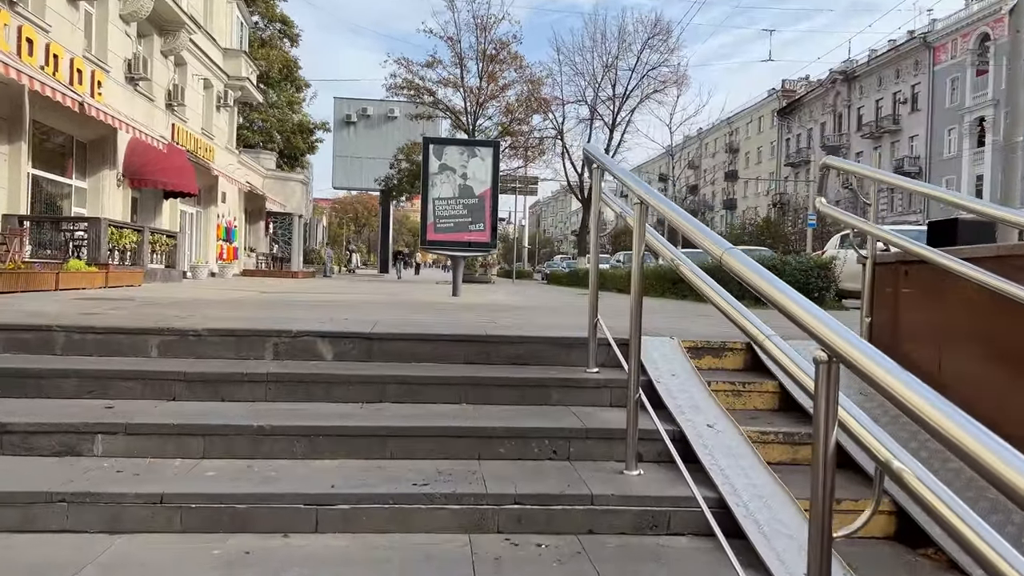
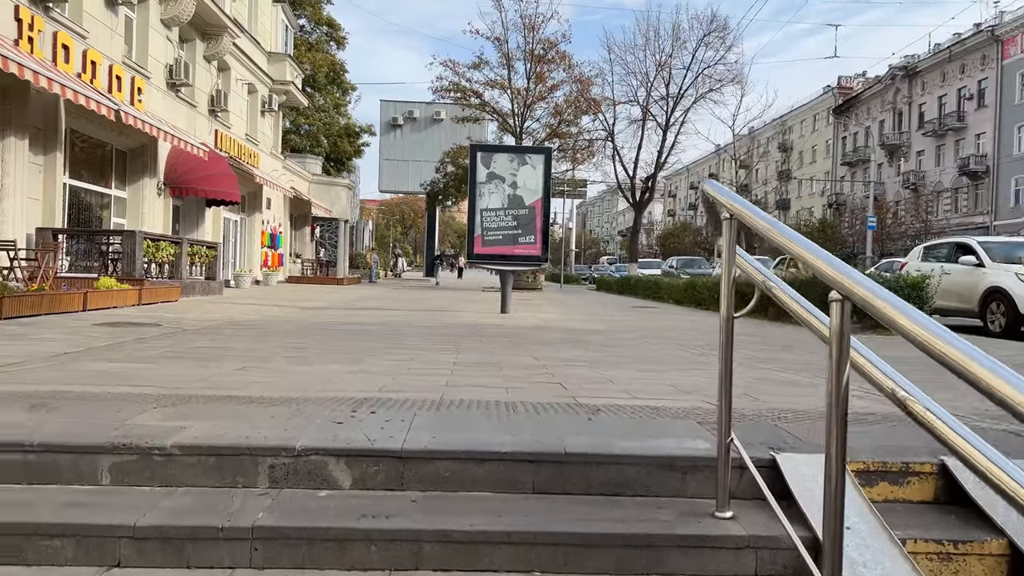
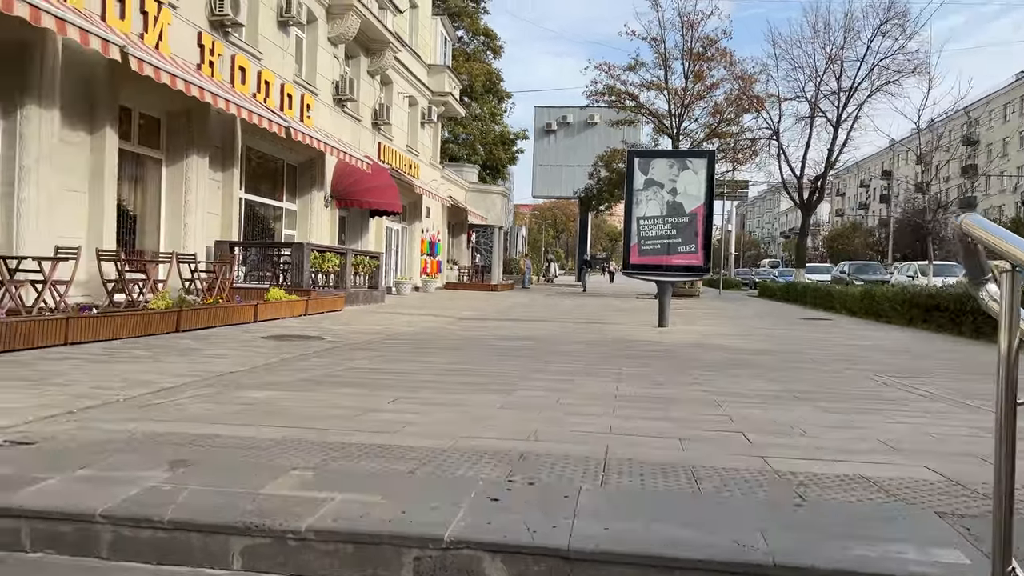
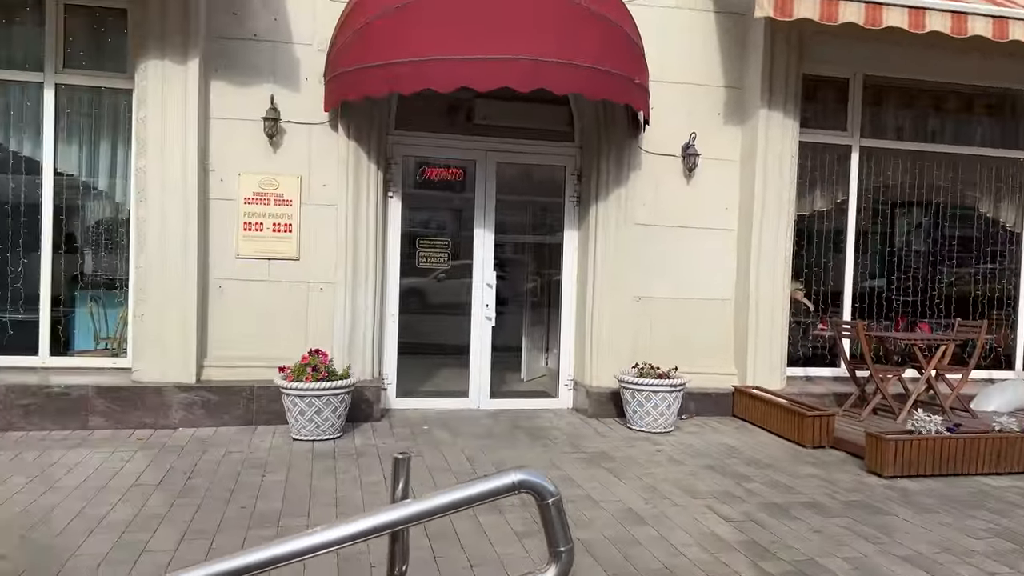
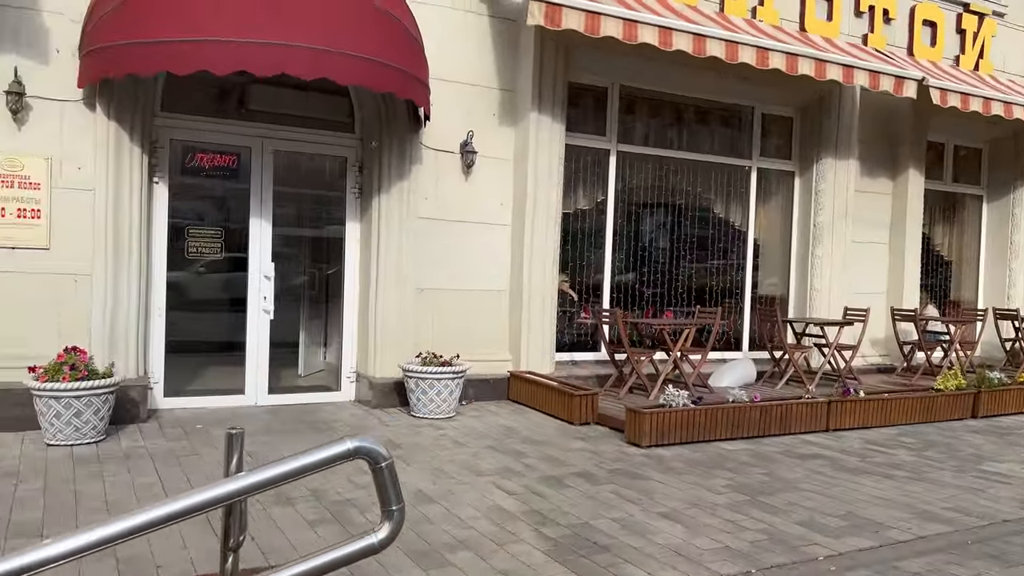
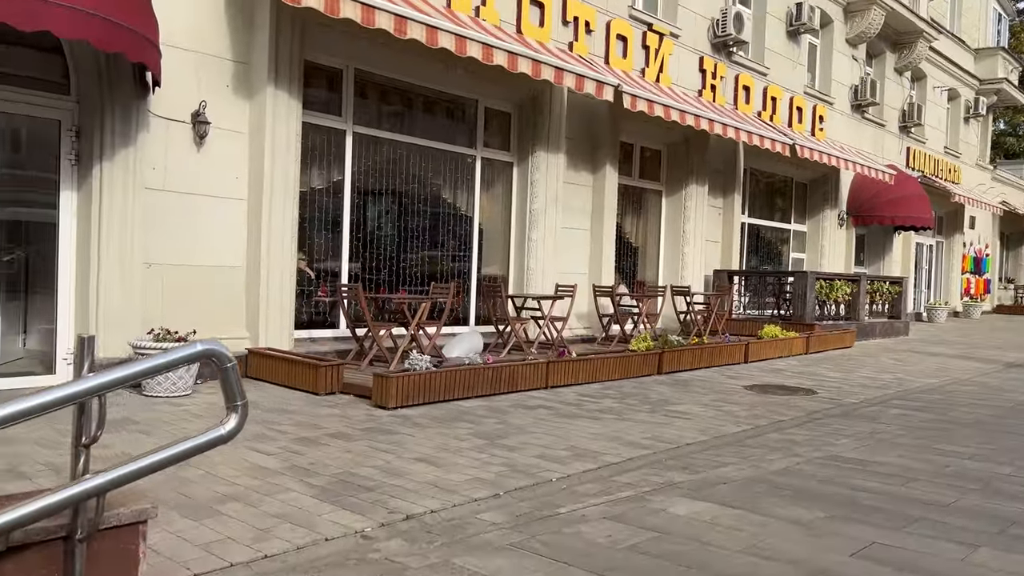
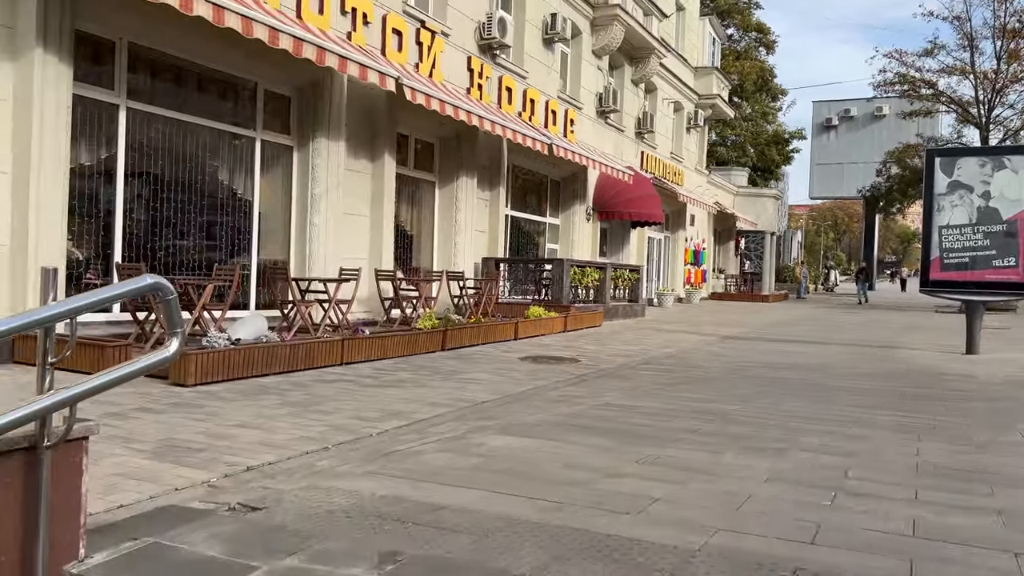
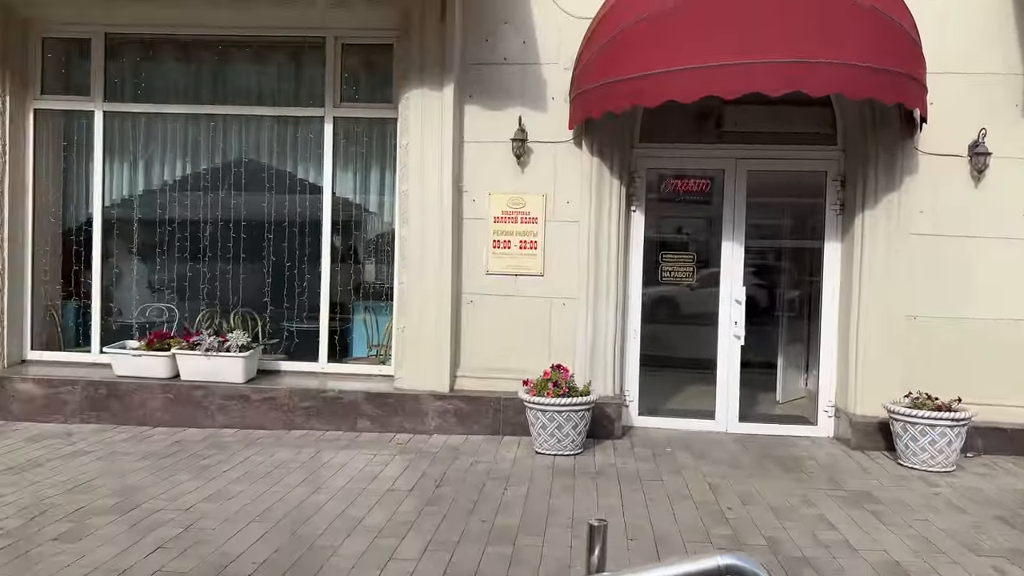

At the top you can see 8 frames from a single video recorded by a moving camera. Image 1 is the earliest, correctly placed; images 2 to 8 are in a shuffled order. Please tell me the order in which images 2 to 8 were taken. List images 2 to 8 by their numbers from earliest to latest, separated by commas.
2, 3, 7, 6, 5, 4, 8
